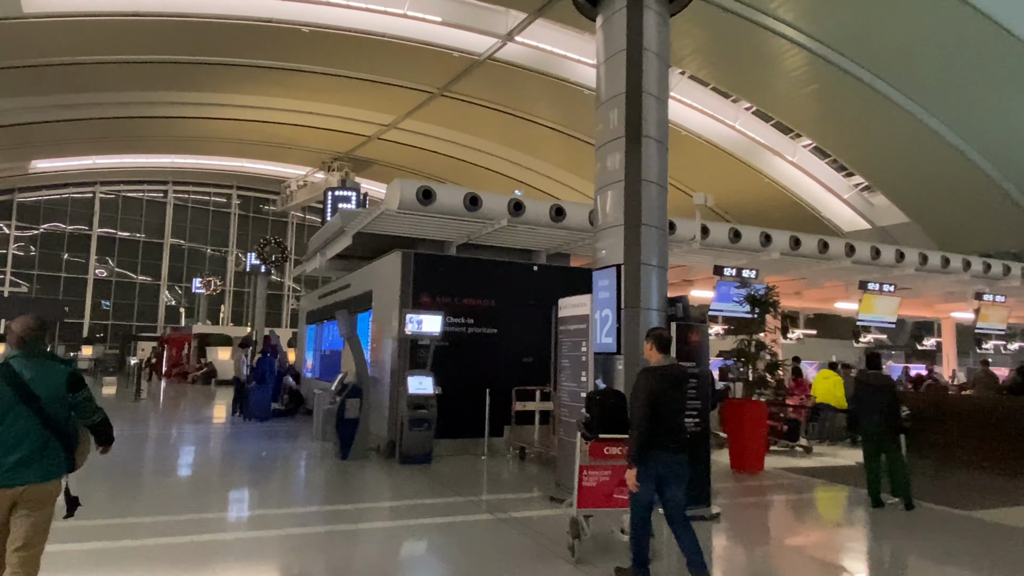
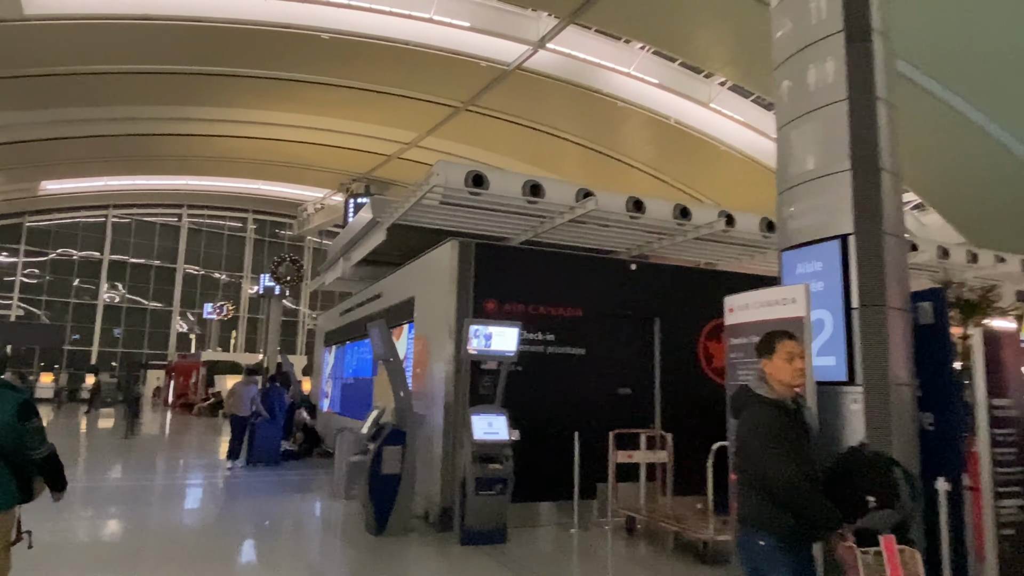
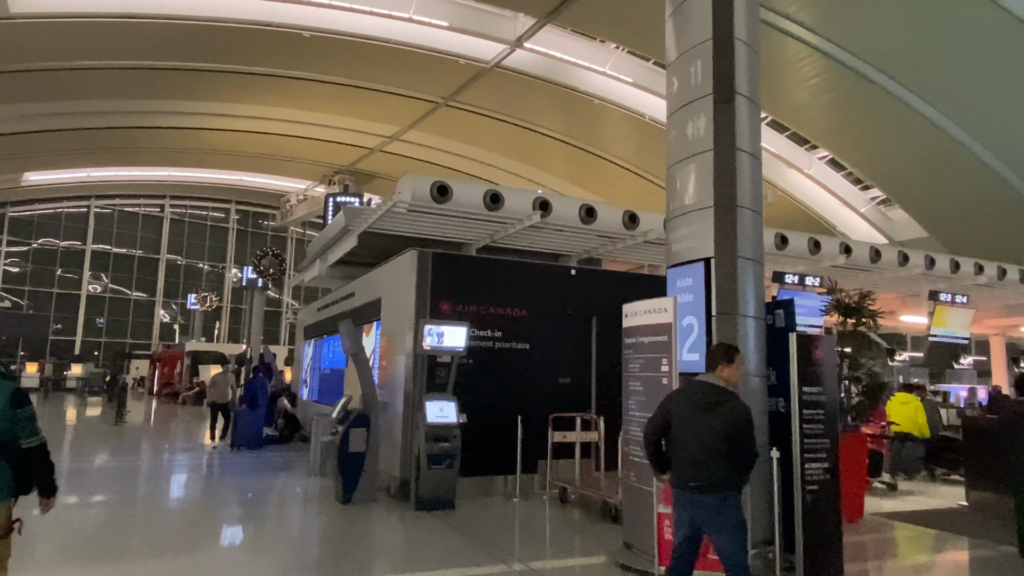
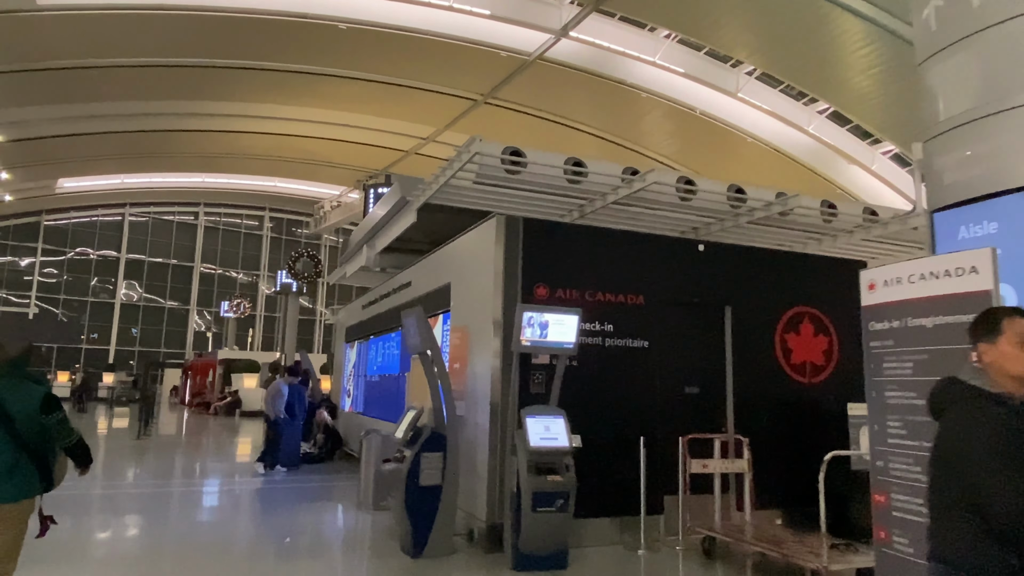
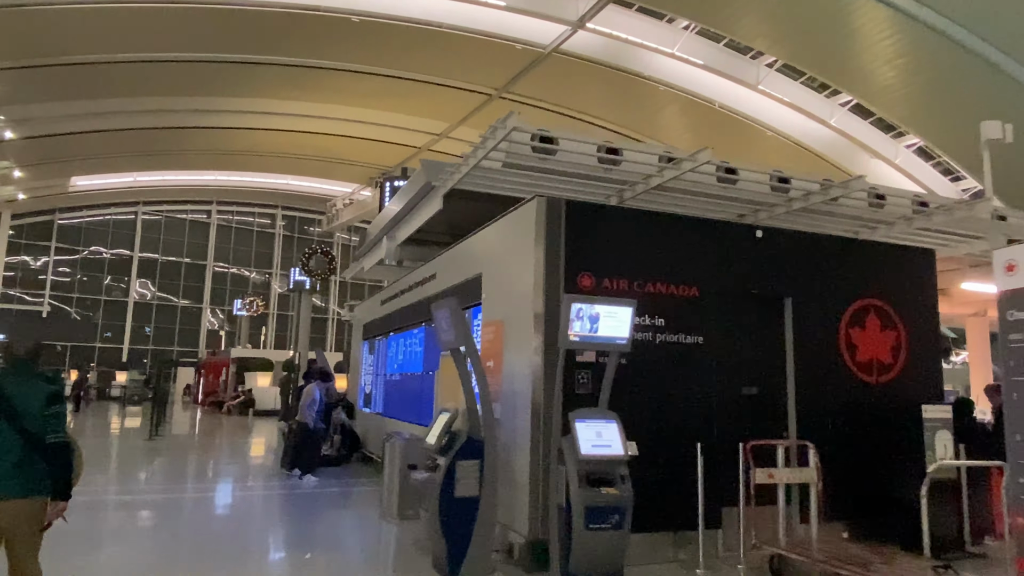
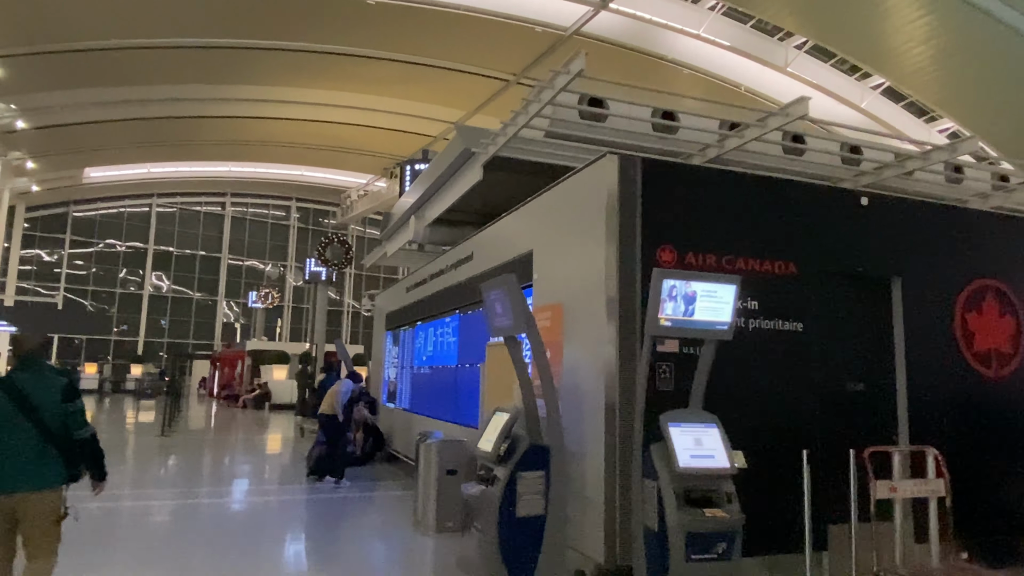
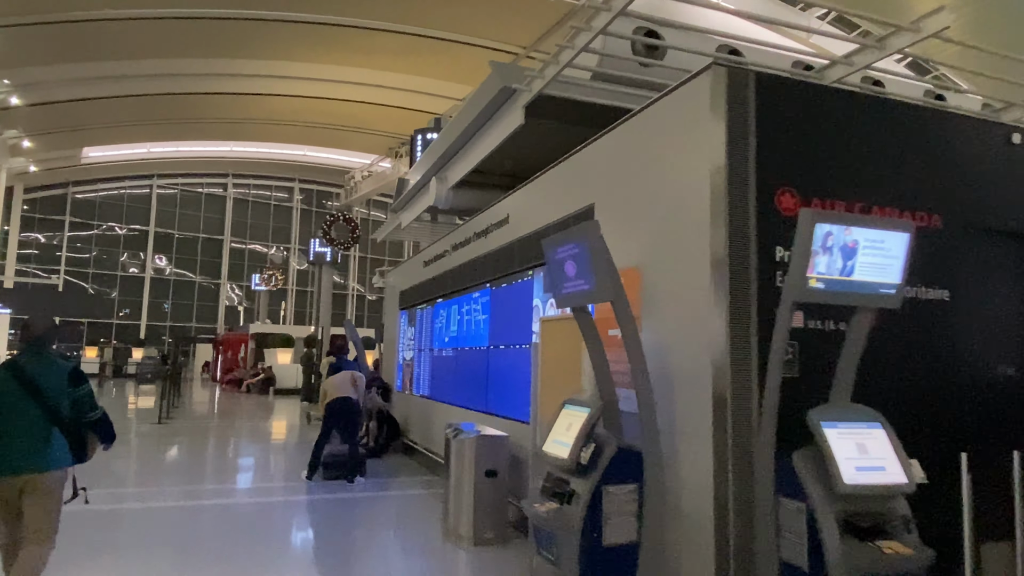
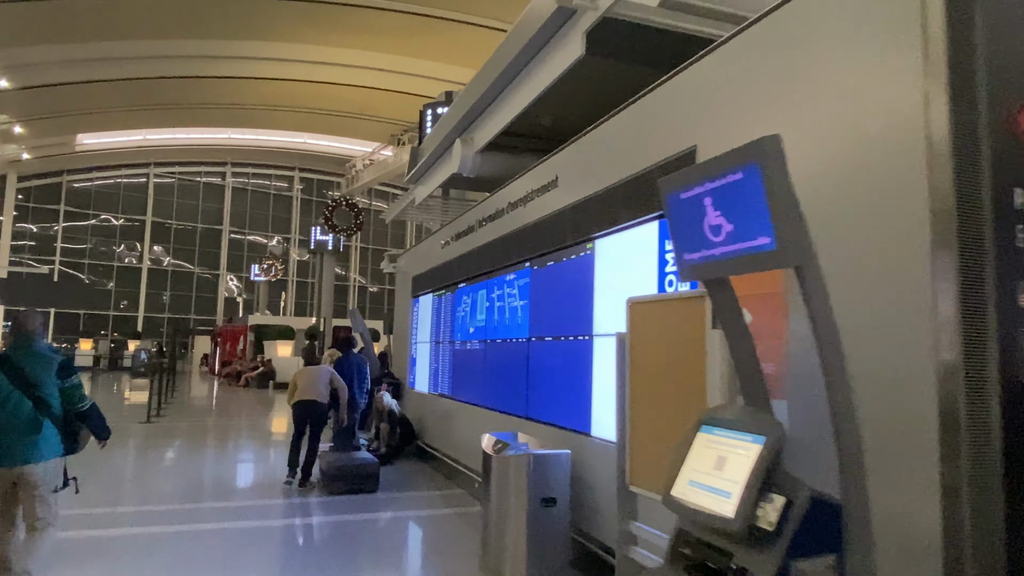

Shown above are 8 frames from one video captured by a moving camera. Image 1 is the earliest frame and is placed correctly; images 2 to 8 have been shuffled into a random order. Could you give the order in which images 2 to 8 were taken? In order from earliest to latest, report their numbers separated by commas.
3, 2, 4, 5, 6, 7, 8
